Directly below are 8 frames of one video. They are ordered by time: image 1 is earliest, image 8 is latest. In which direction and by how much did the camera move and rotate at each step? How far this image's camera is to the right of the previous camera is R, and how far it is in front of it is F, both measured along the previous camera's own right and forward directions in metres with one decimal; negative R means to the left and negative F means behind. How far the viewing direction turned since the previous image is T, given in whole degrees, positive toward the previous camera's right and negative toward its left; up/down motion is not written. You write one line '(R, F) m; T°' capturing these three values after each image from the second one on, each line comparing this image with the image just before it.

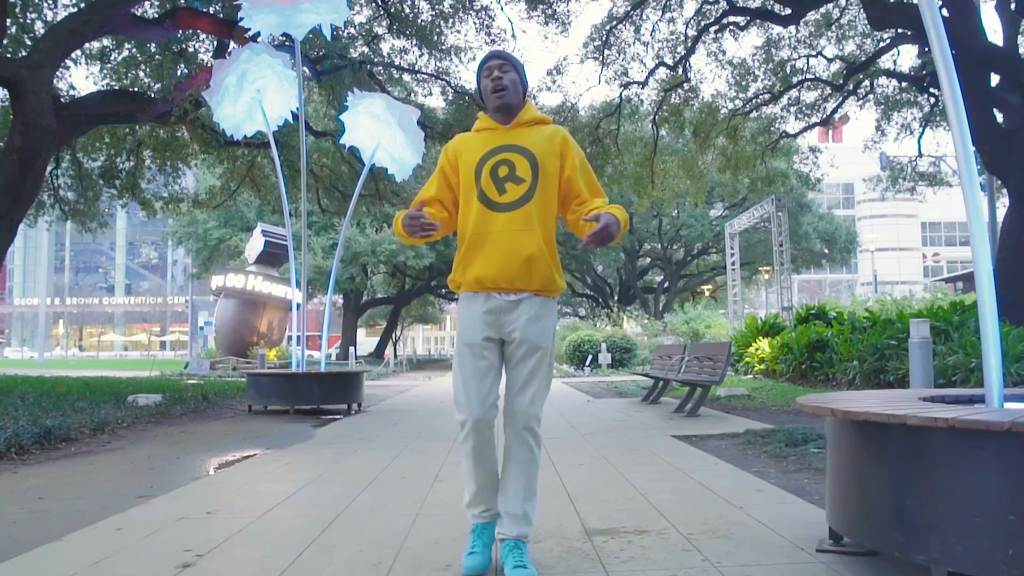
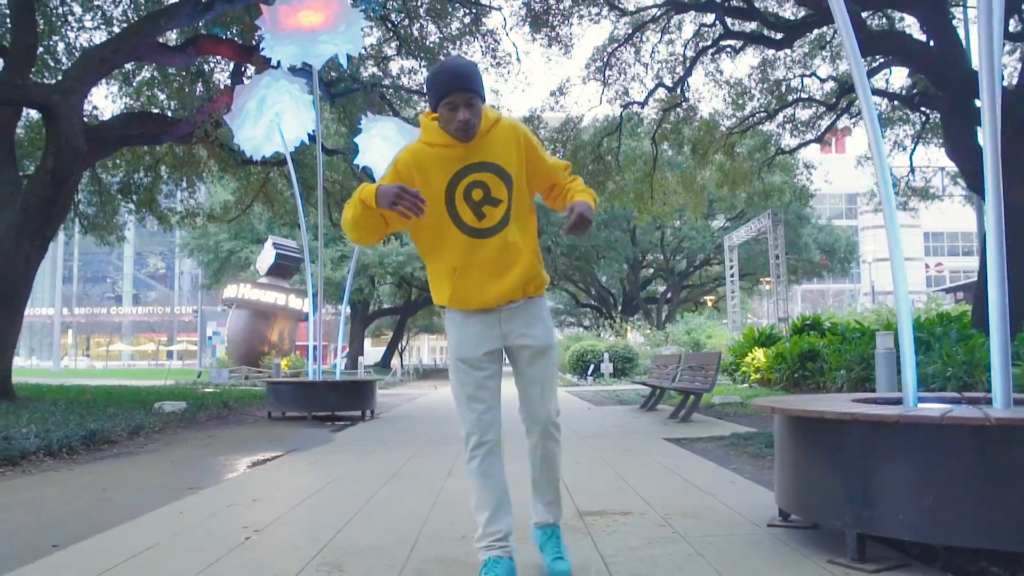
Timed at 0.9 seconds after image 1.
(0.0, -0.5) m; 0°
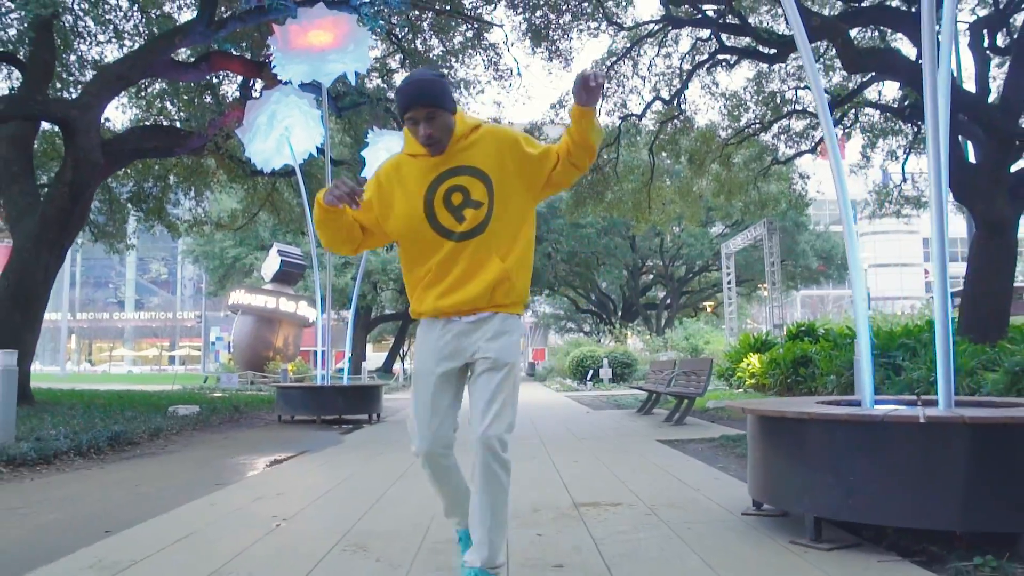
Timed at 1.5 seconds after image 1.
(0.0, -0.4) m; 0°
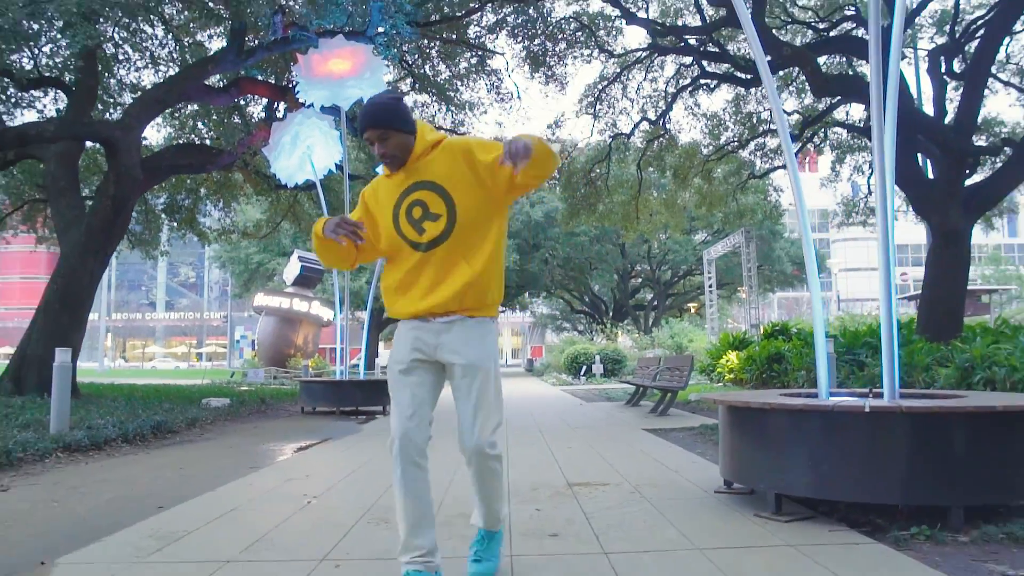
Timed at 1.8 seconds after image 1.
(-0.2, -1.3) m; +1°
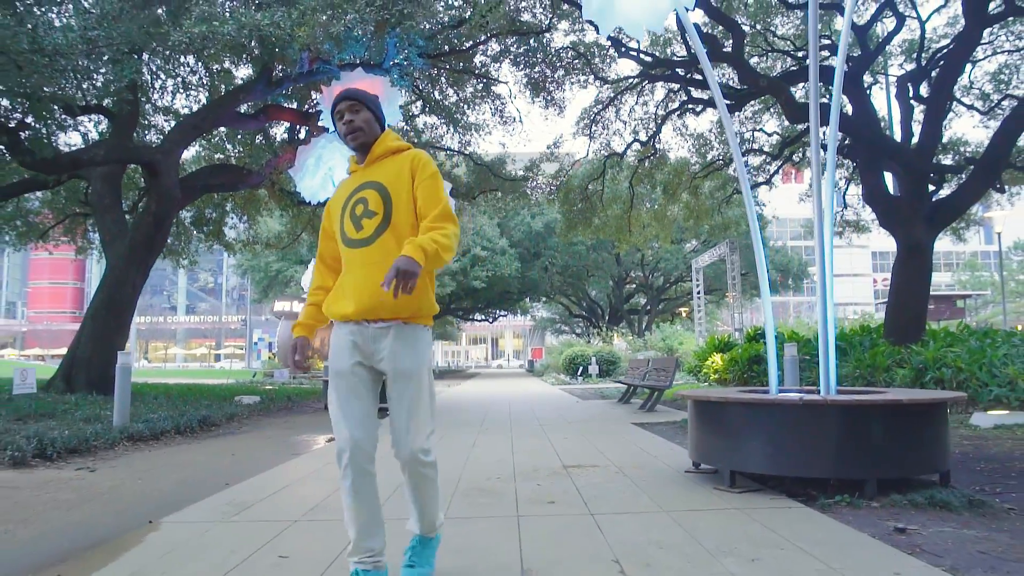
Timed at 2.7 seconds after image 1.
(-0.1, -1.3) m; 0°
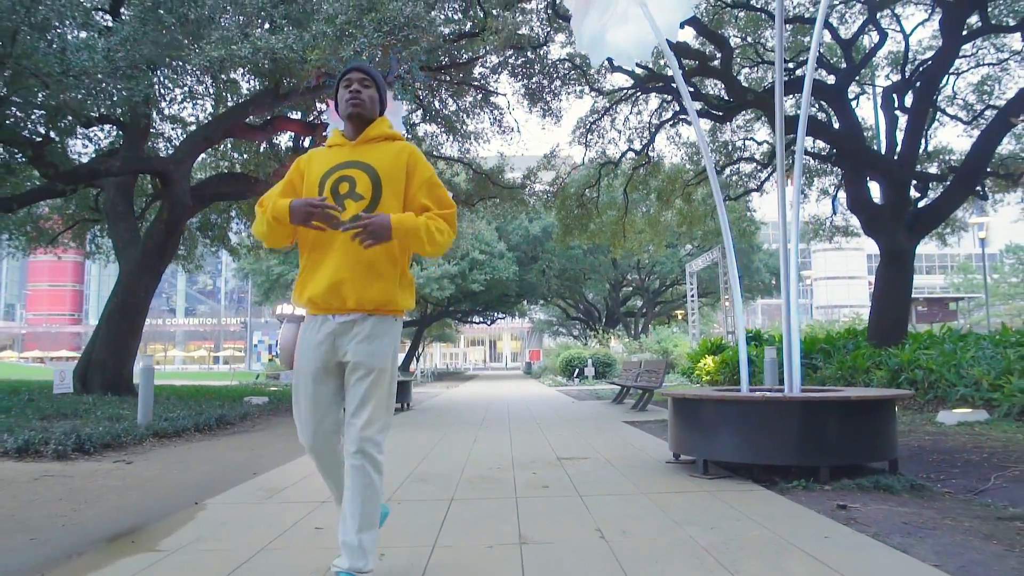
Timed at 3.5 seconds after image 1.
(0.0, -0.5) m; 0°
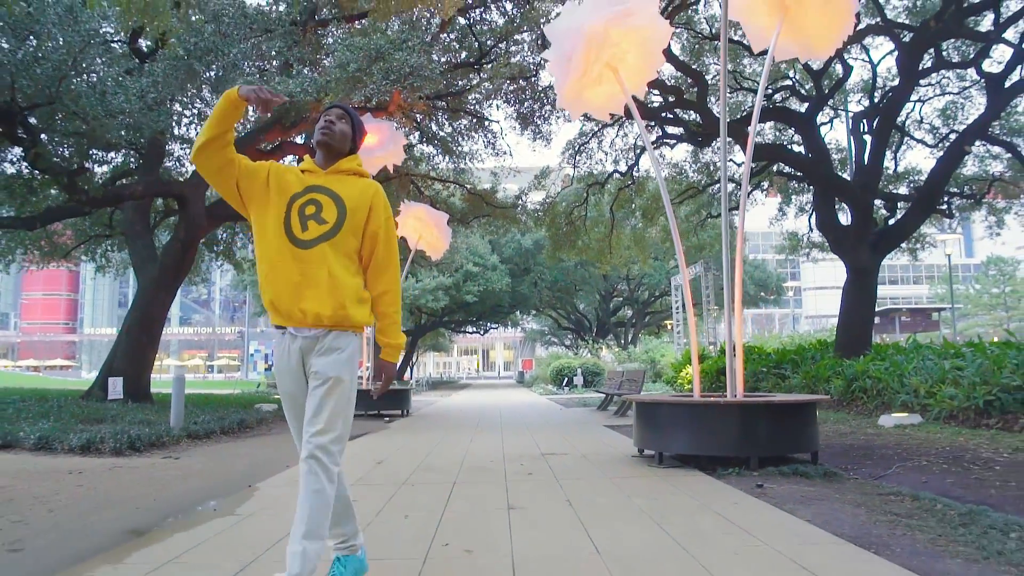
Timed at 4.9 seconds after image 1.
(0.0, -1.0) m; +1°
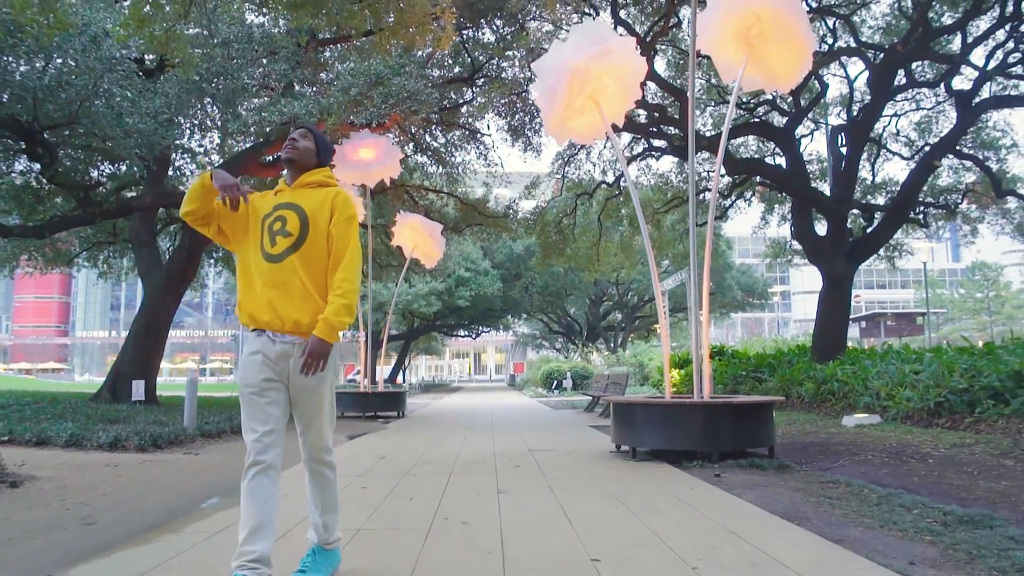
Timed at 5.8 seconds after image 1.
(0.0, -0.6) m; +1°
